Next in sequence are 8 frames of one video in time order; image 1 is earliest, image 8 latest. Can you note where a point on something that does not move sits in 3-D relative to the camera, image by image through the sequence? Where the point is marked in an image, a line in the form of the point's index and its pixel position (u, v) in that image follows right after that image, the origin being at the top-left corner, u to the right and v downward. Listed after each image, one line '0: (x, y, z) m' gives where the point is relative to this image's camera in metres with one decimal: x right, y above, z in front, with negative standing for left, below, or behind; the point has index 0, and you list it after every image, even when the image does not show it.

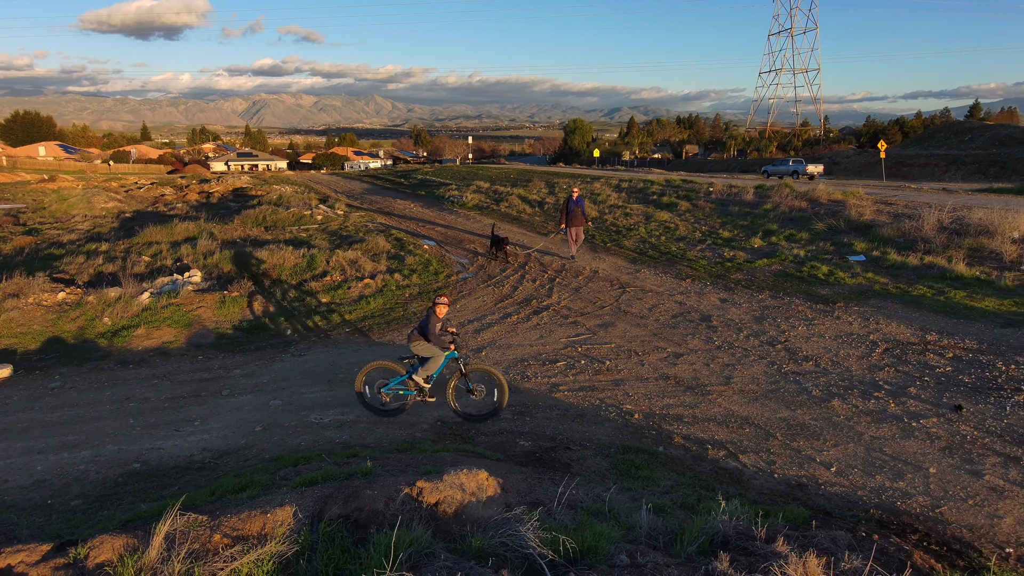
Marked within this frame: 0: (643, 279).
0: (+2.7, +0.2, +13.4) m
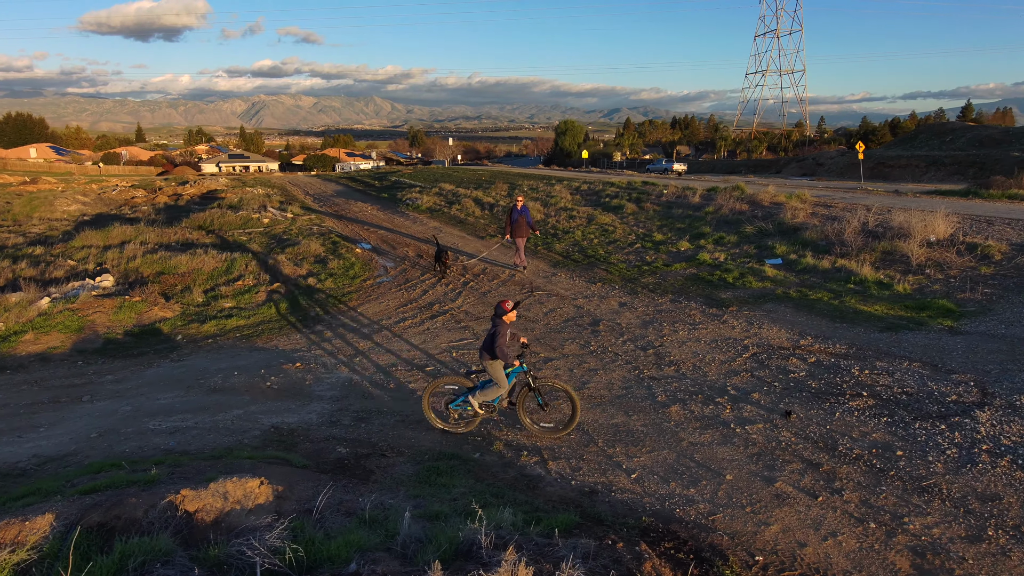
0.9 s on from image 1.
0: (+0.9, +0.1, +13.4) m
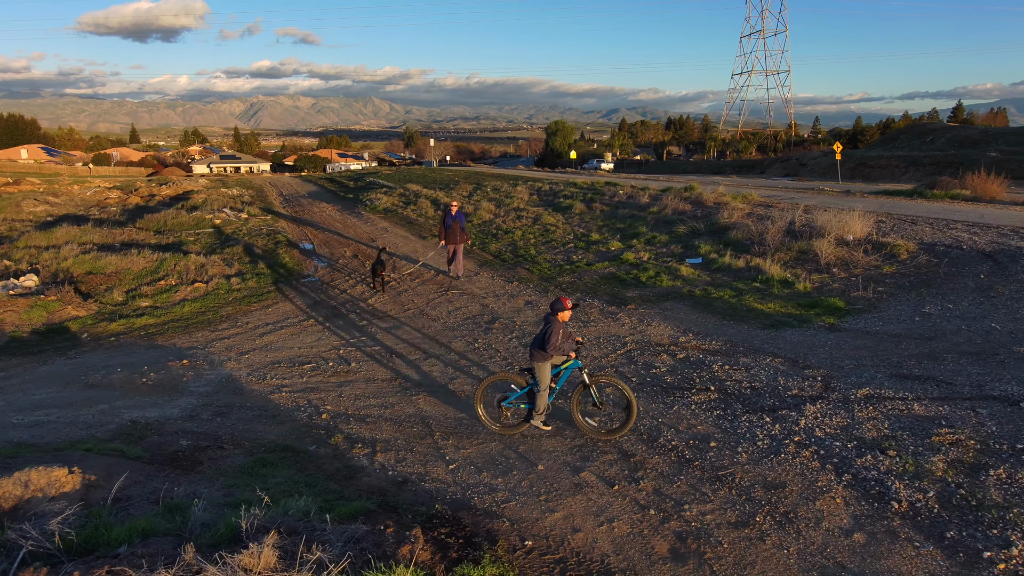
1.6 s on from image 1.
0: (-0.8, +0.1, +13.7) m
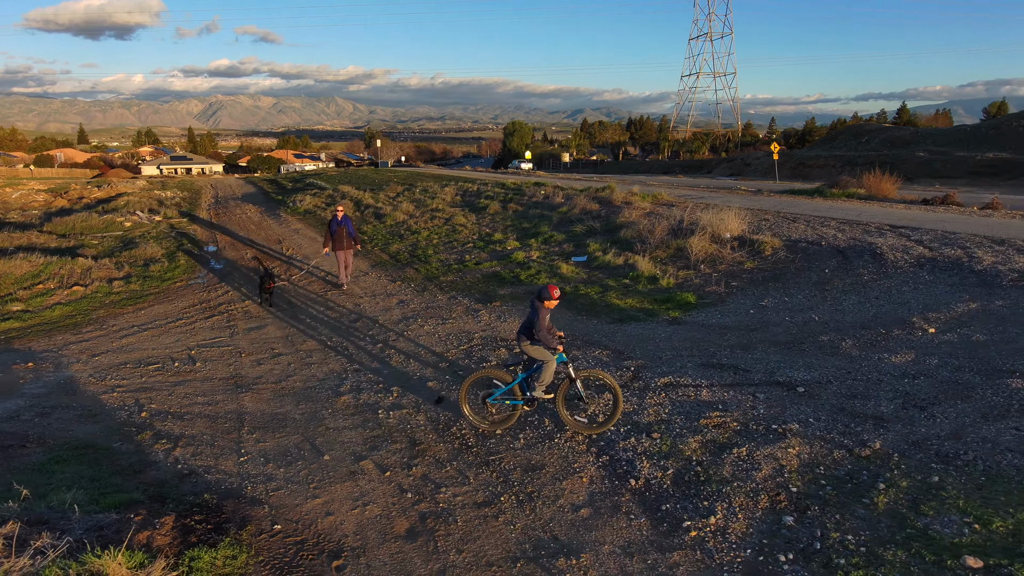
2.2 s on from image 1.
0: (-3.3, +0.1, +13.9) m
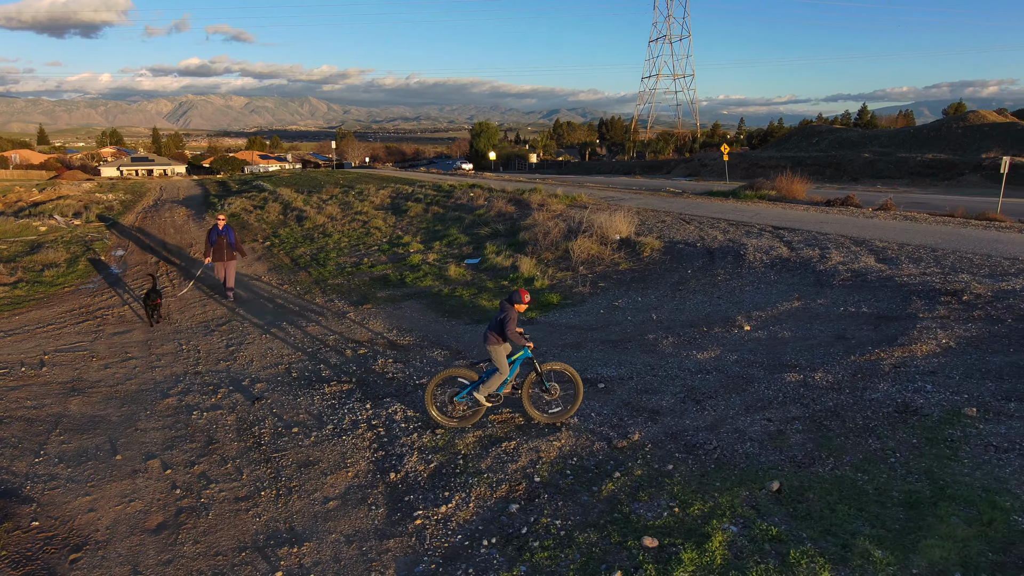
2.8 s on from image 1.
0: (-5.7, +0.1, +14.1) m
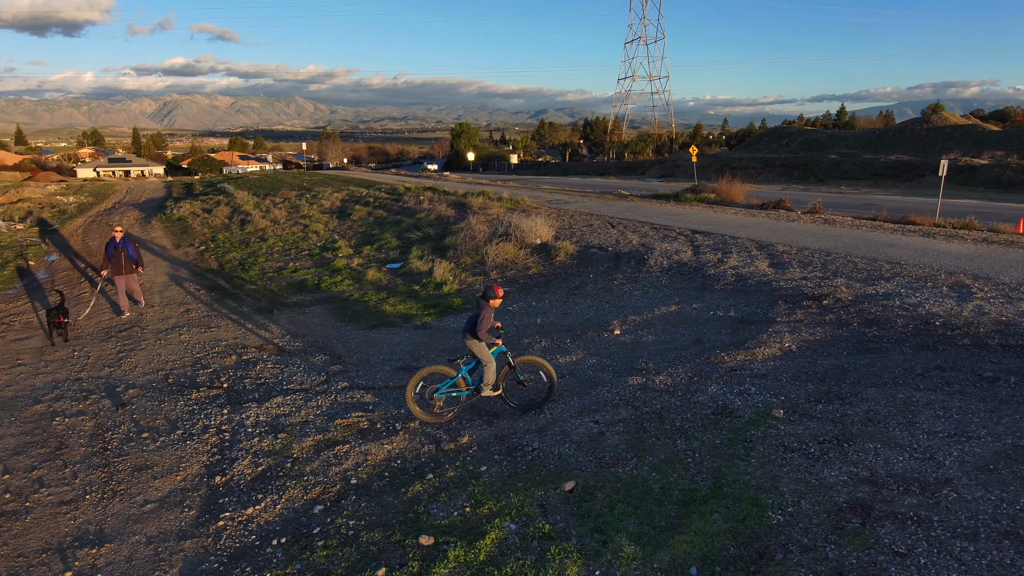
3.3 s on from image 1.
0: (-7.6, 0.0, +14.2) m
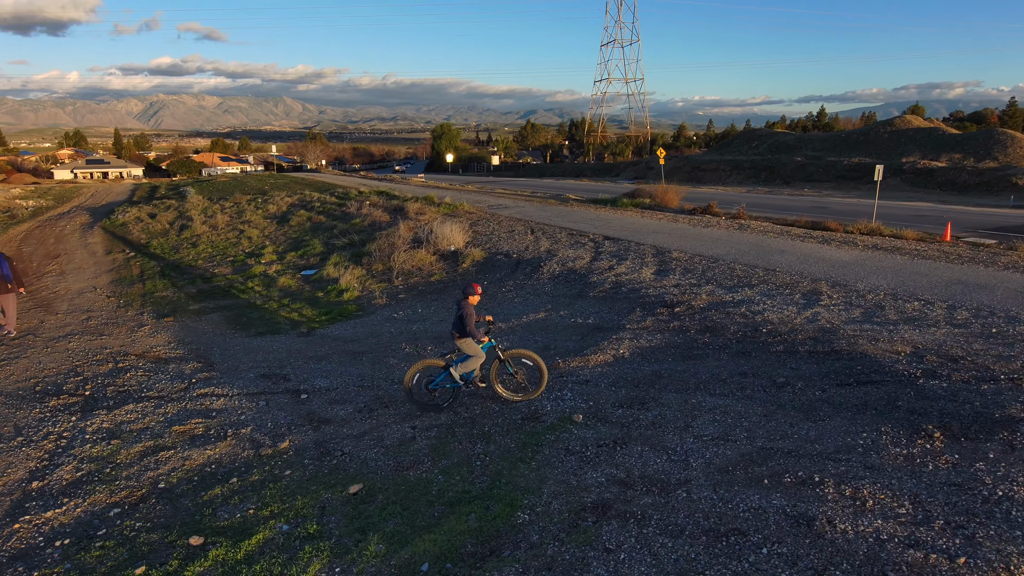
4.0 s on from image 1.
0: (-9.7, -0.2, +14.5) m
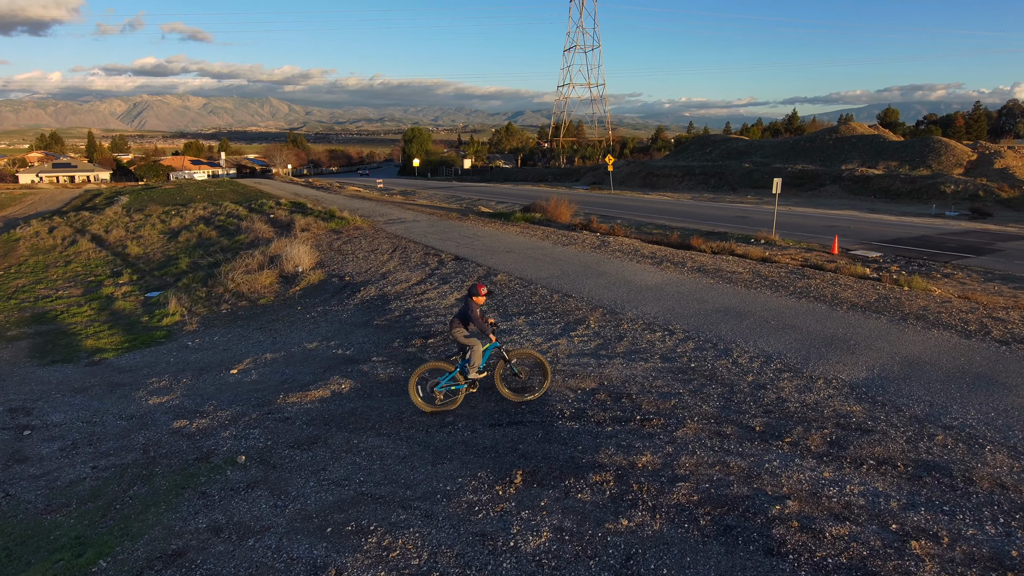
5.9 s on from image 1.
0: (-13.5, -0.7, +14.6) m
